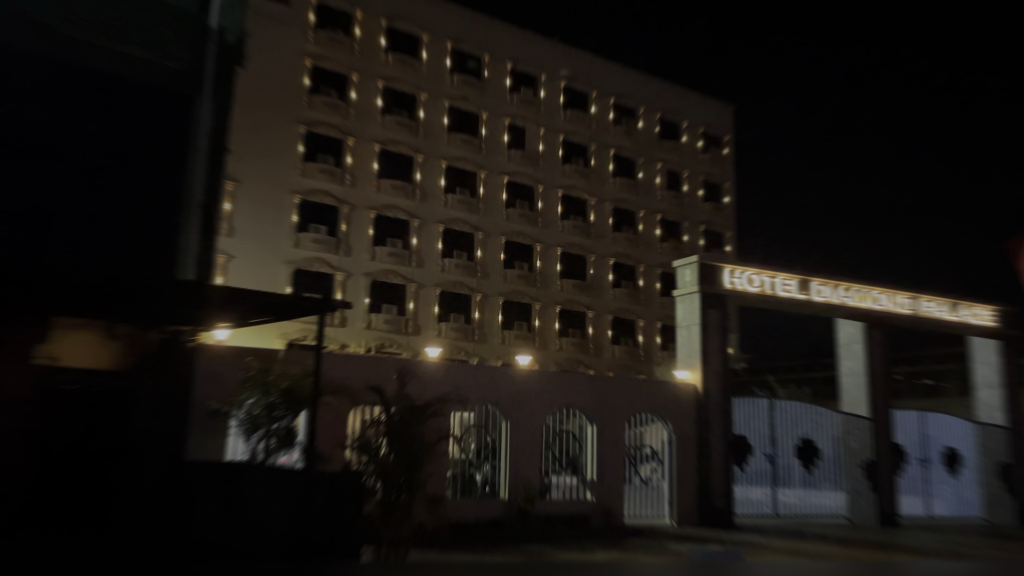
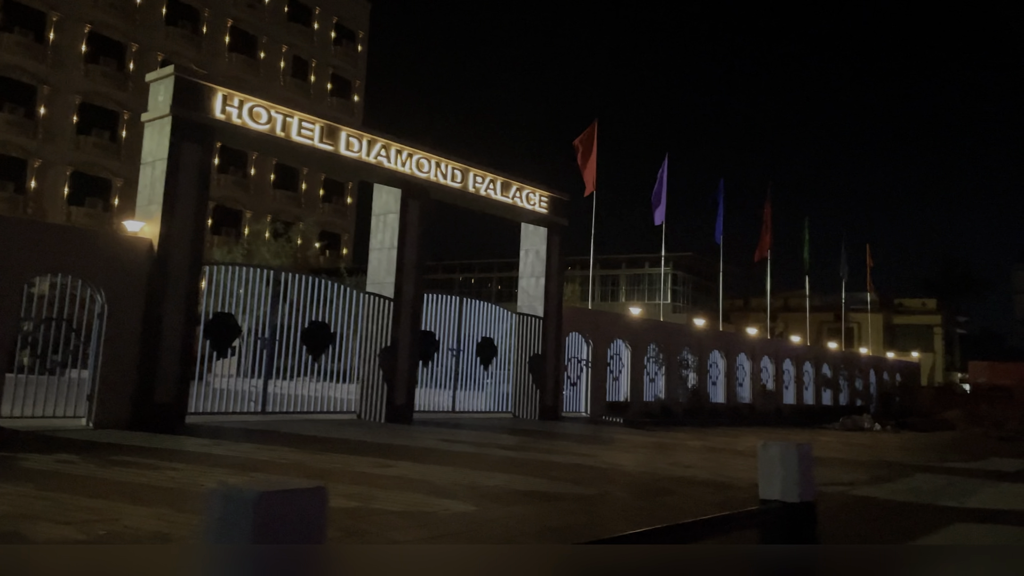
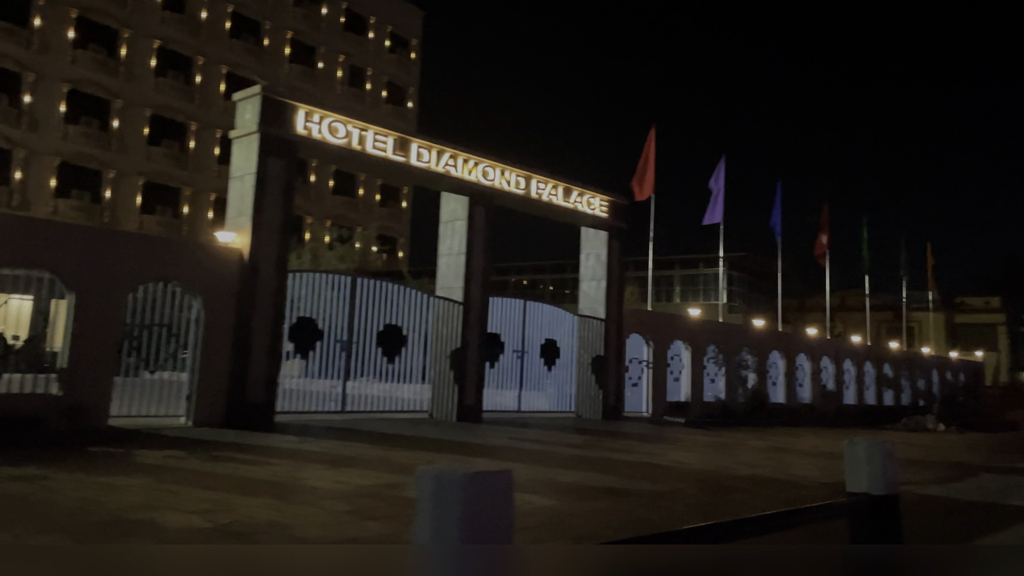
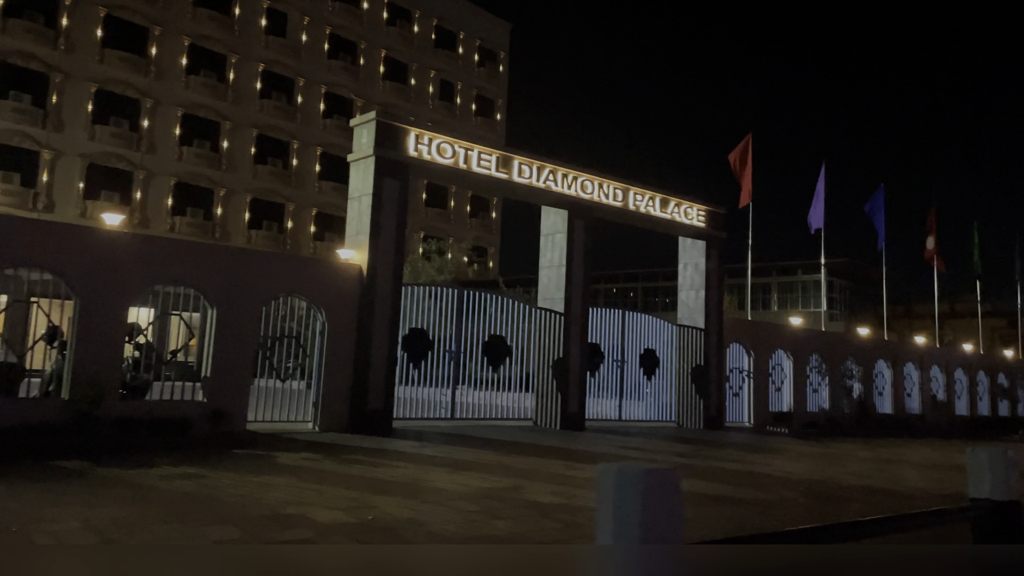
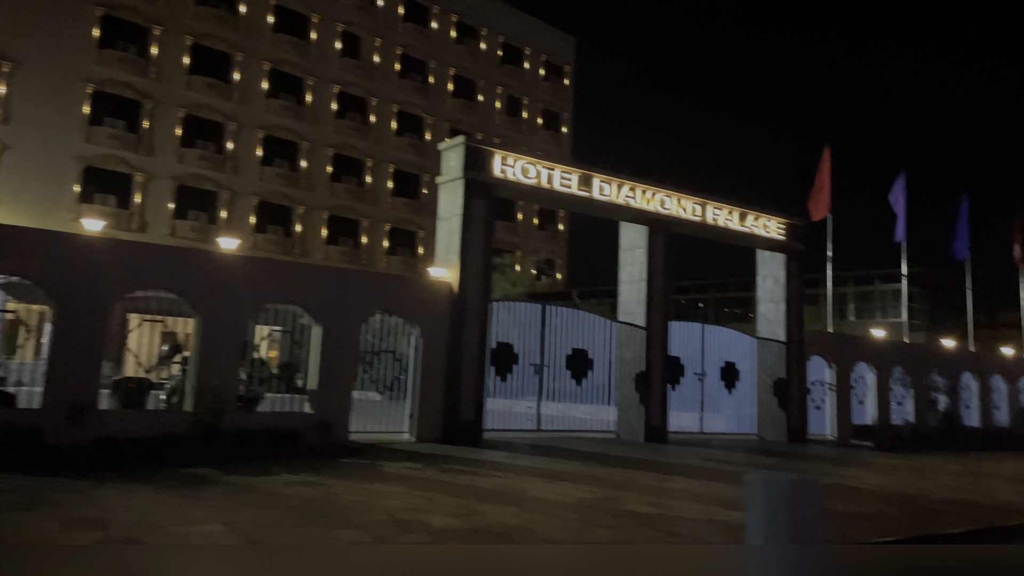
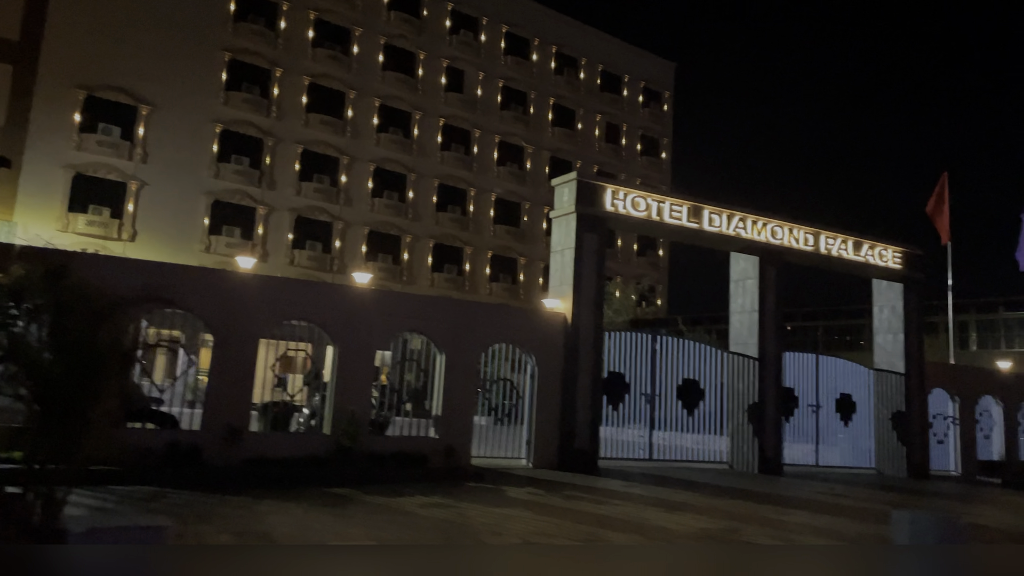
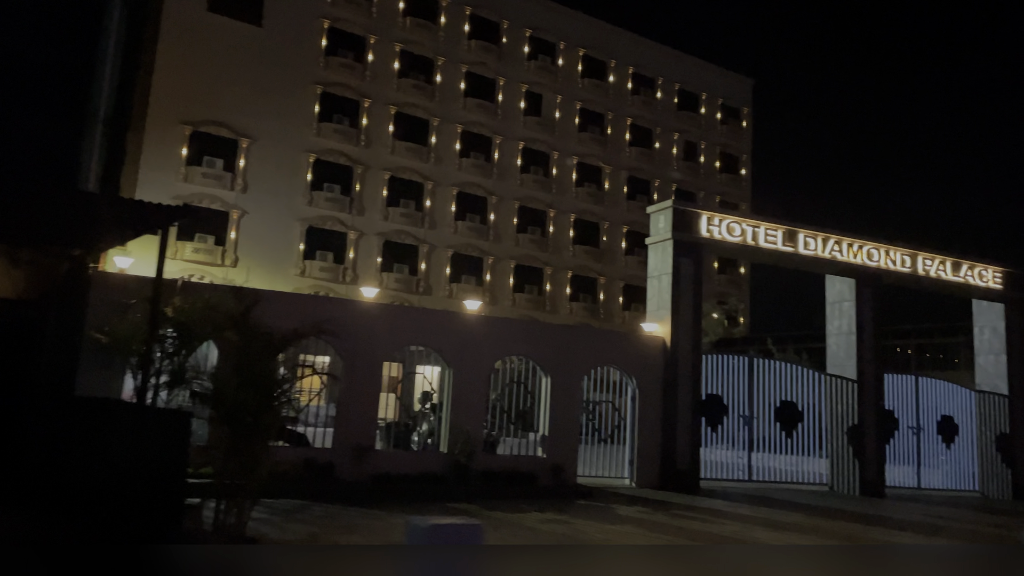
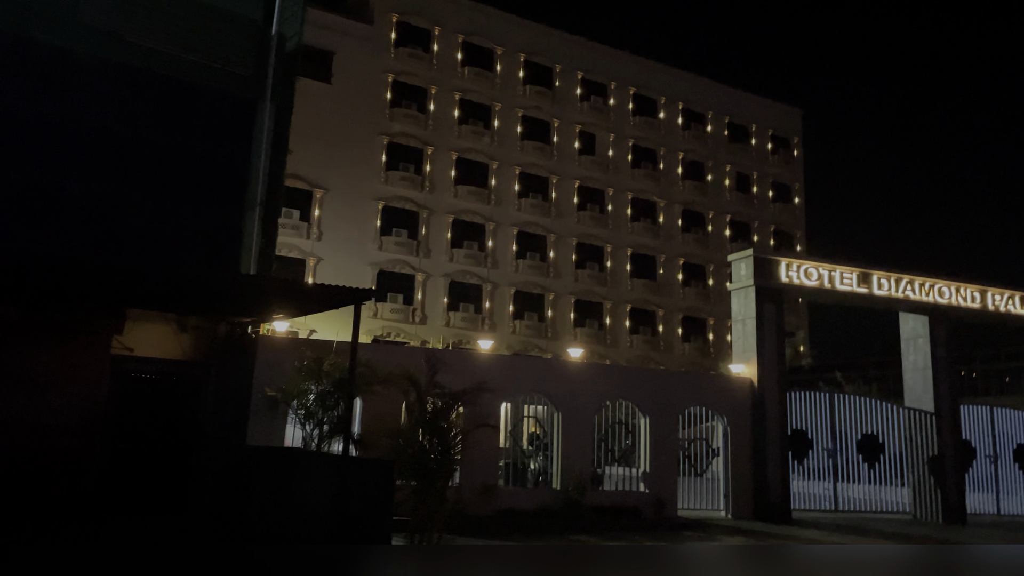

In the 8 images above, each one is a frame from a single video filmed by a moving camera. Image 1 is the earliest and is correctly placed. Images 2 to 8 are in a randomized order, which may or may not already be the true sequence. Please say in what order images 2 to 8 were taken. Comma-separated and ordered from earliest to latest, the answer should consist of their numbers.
8, 7, 6, 5, 4, 3, 2
